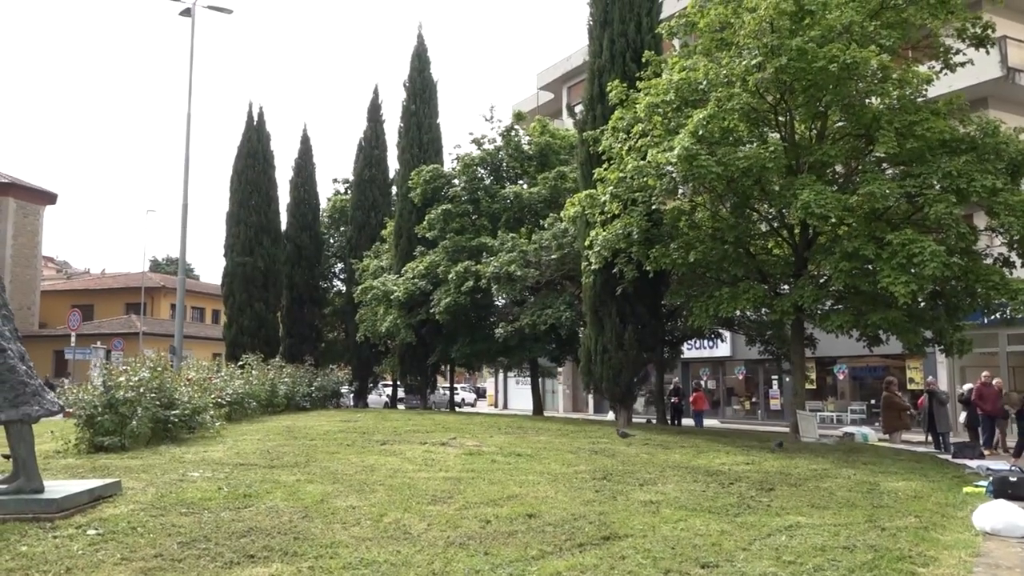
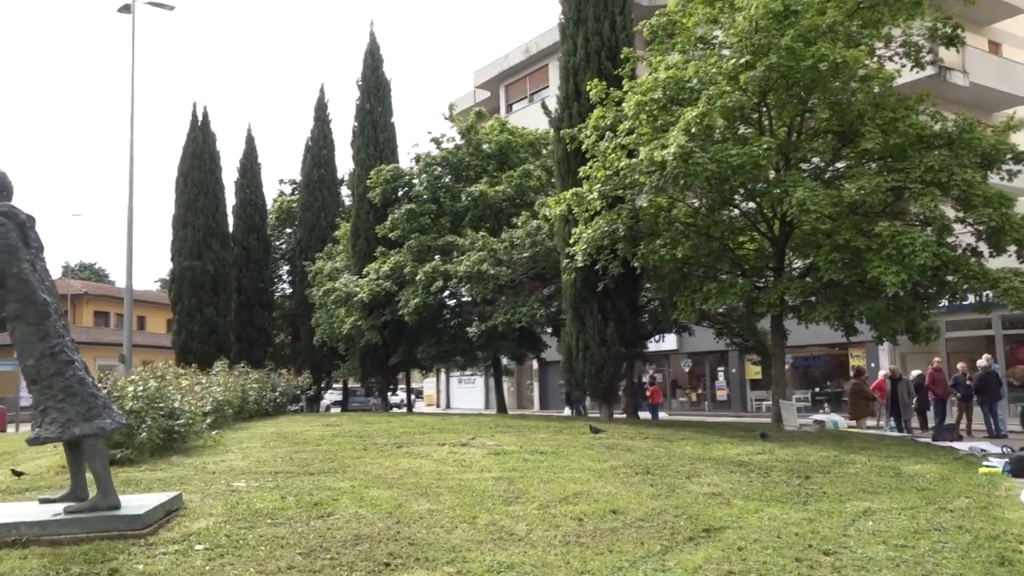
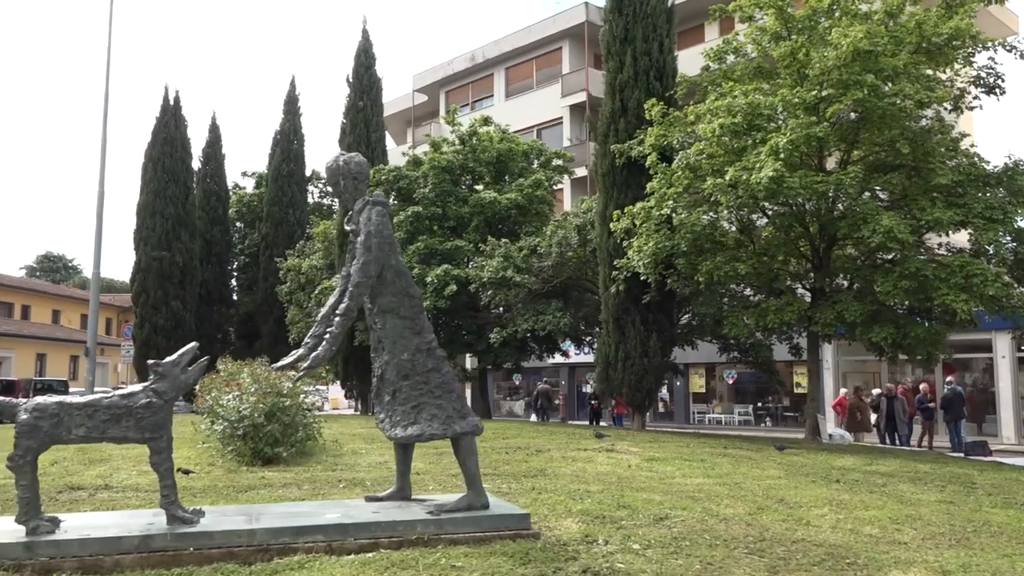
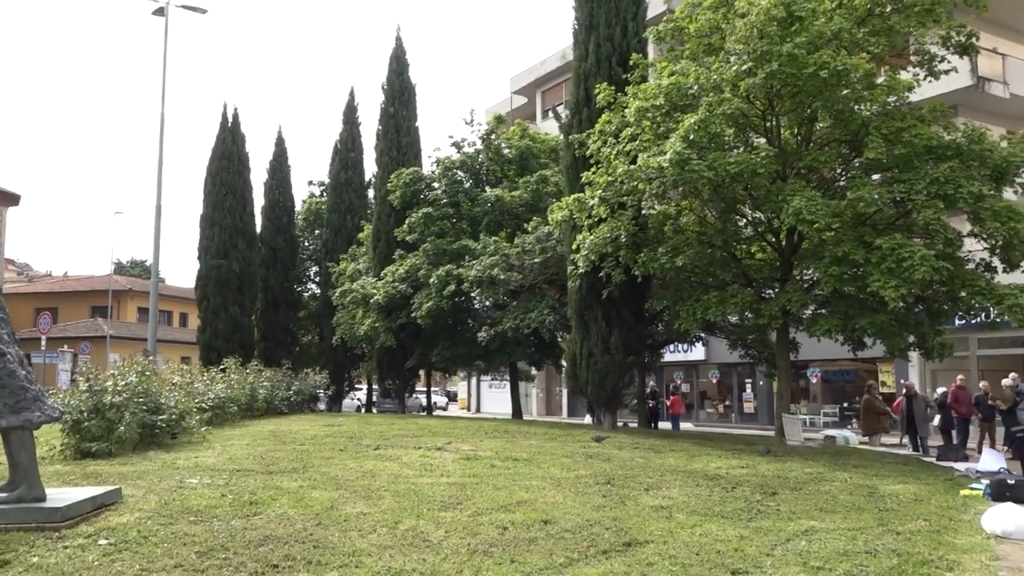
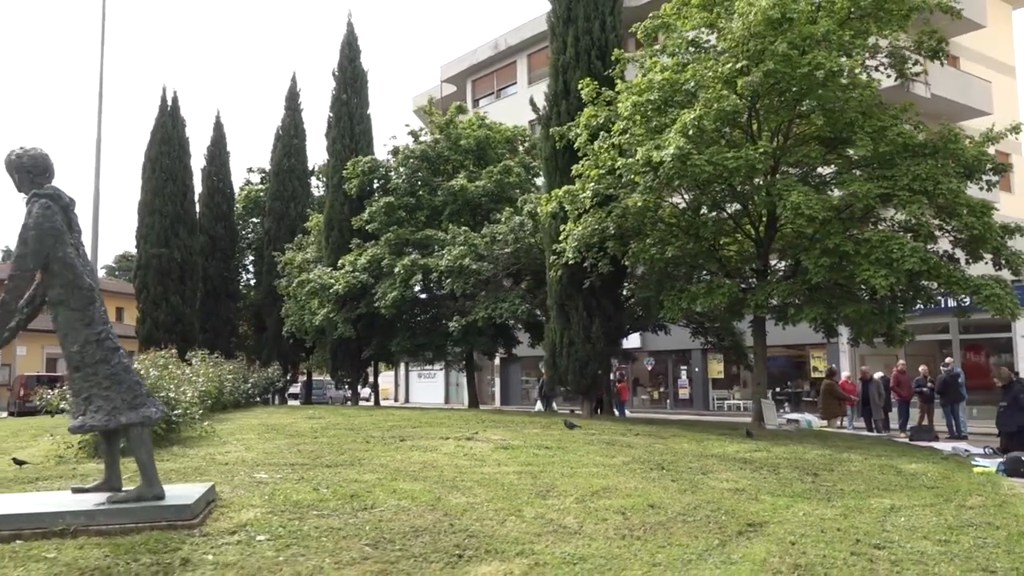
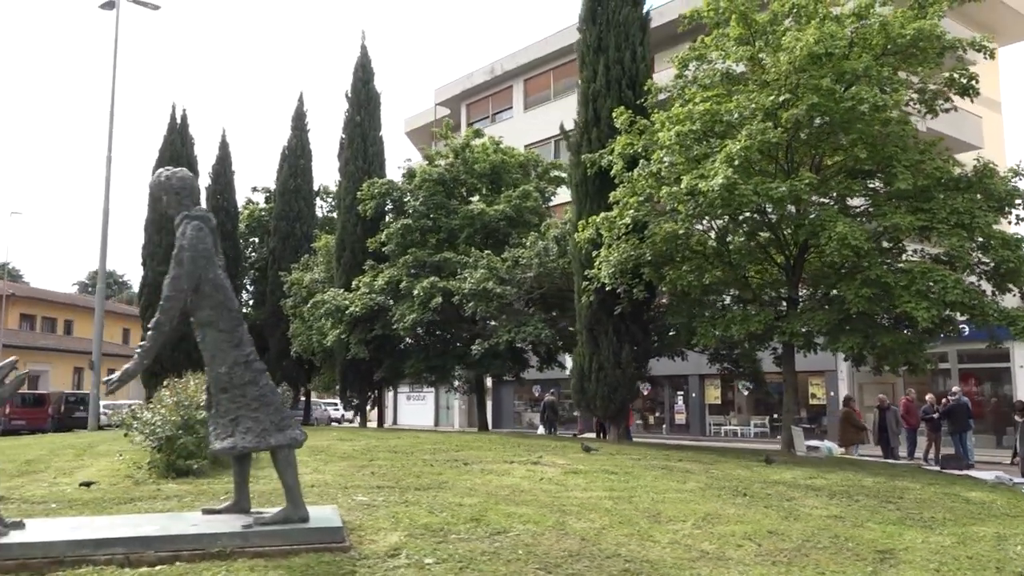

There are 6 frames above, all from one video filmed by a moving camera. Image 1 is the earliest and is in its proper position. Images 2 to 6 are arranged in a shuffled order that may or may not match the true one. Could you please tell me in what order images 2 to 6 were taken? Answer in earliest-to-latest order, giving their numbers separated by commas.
4, 2, 5, 6, 3
